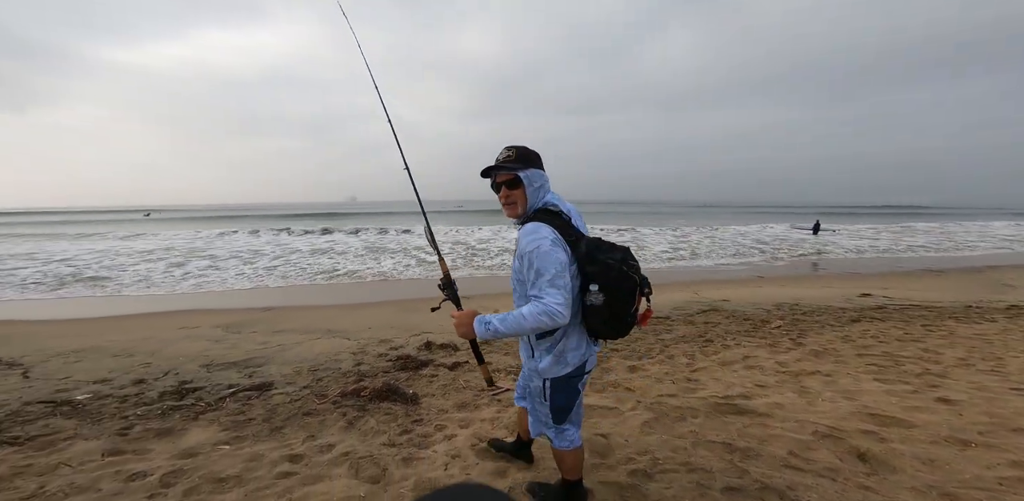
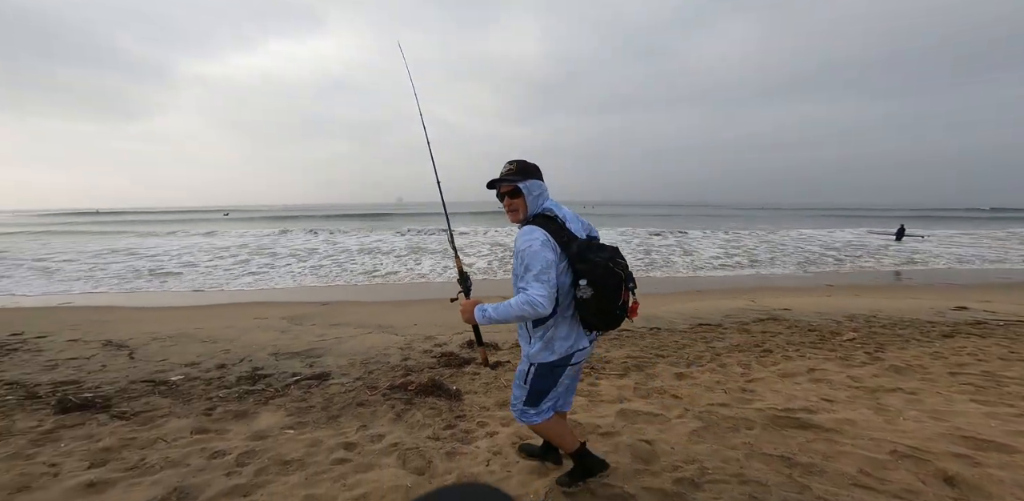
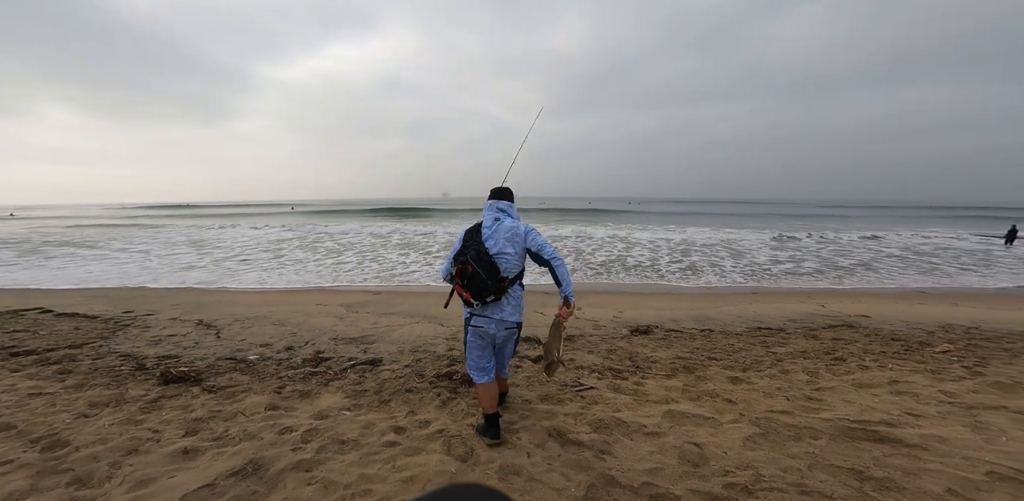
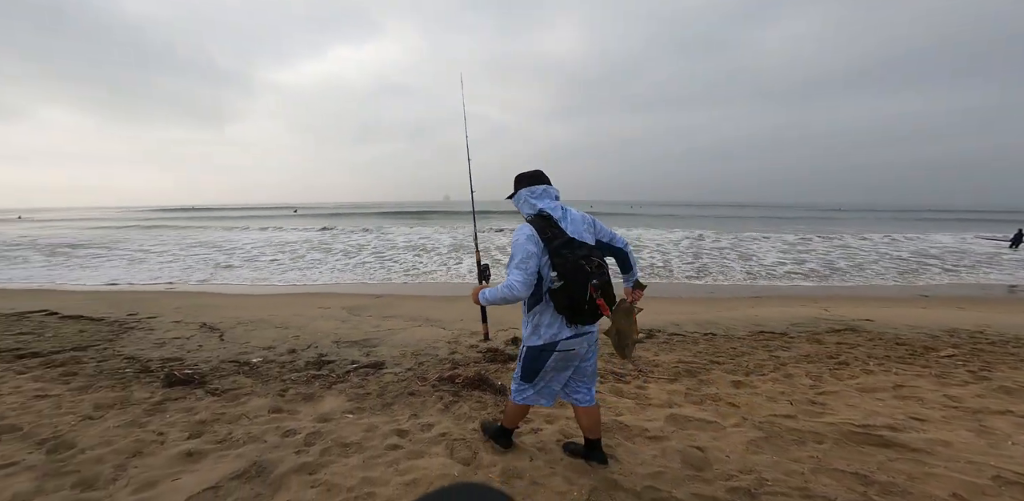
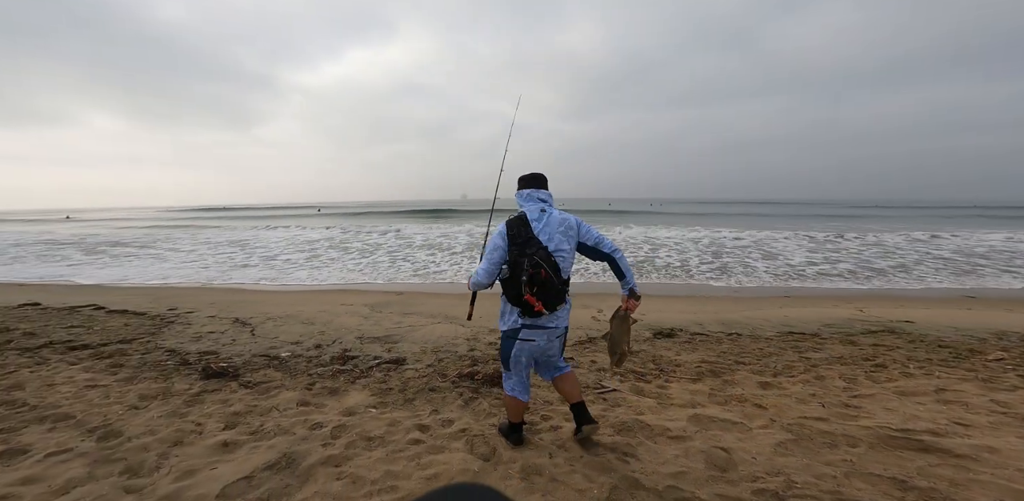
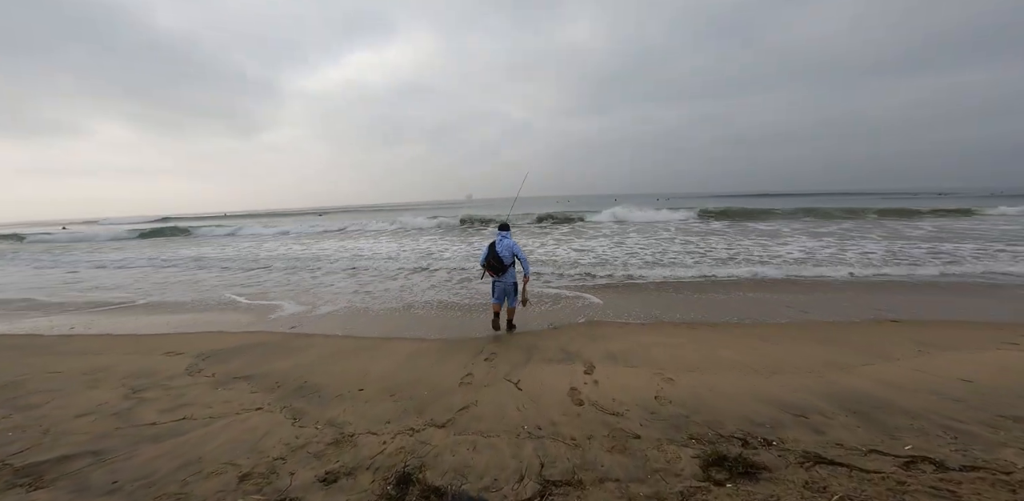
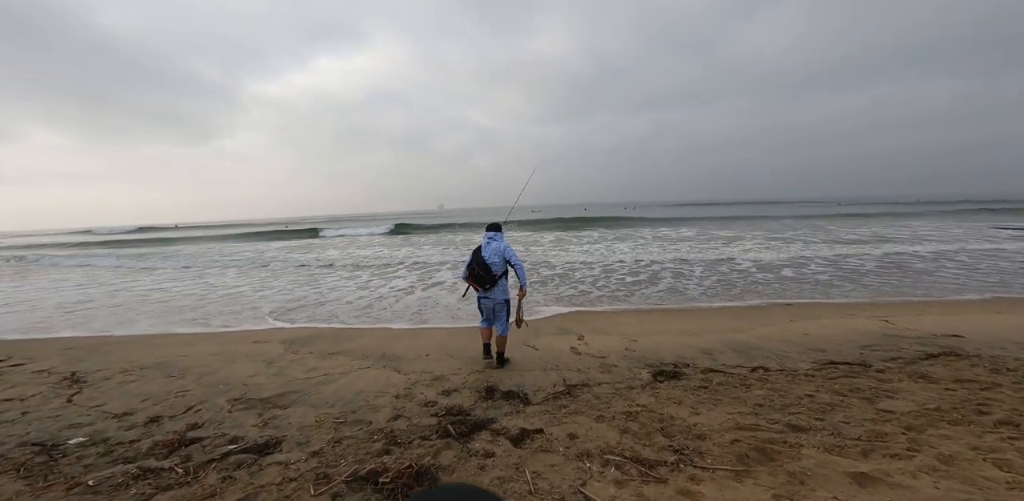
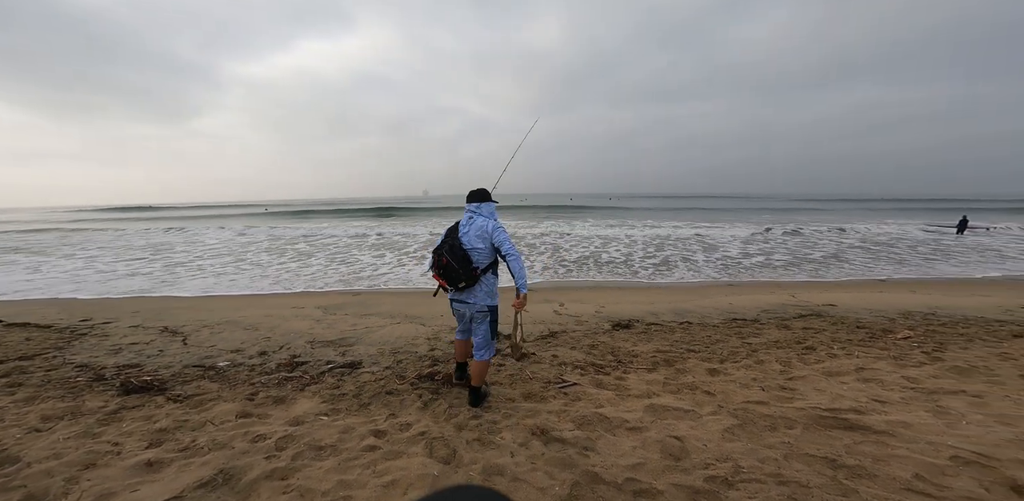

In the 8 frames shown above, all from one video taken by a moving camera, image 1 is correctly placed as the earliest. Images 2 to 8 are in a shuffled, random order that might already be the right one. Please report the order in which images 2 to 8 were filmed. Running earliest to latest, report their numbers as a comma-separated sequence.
2, 4, 5, 3, 8, 7, 6
